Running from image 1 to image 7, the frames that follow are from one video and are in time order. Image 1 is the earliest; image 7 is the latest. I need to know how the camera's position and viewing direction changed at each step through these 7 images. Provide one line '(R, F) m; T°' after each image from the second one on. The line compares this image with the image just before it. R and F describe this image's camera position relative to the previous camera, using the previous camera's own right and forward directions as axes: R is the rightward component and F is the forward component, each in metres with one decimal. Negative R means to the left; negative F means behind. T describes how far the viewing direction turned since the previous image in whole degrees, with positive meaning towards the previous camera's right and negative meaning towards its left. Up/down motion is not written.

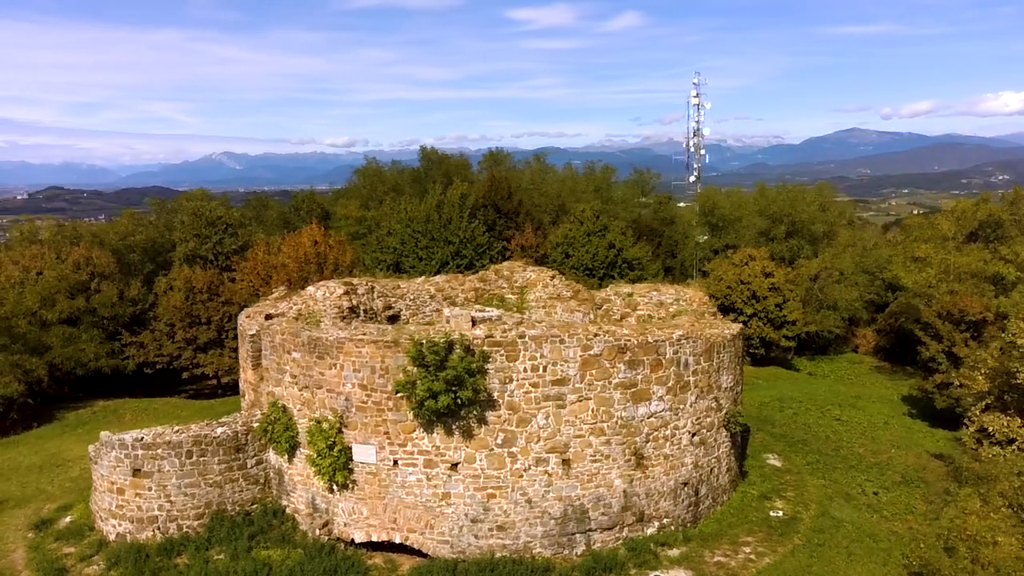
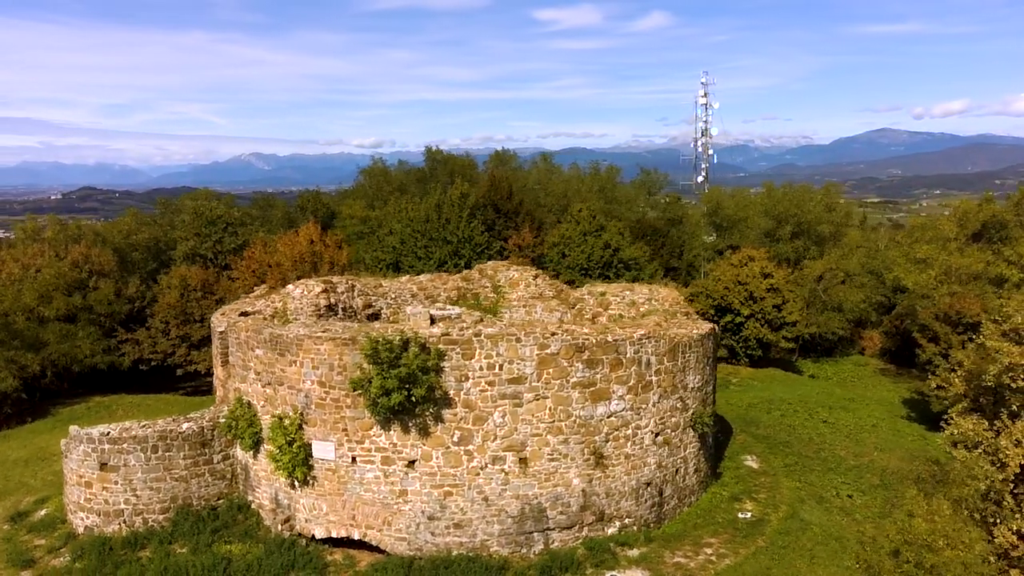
(+0.8, 0.0) m; -2°
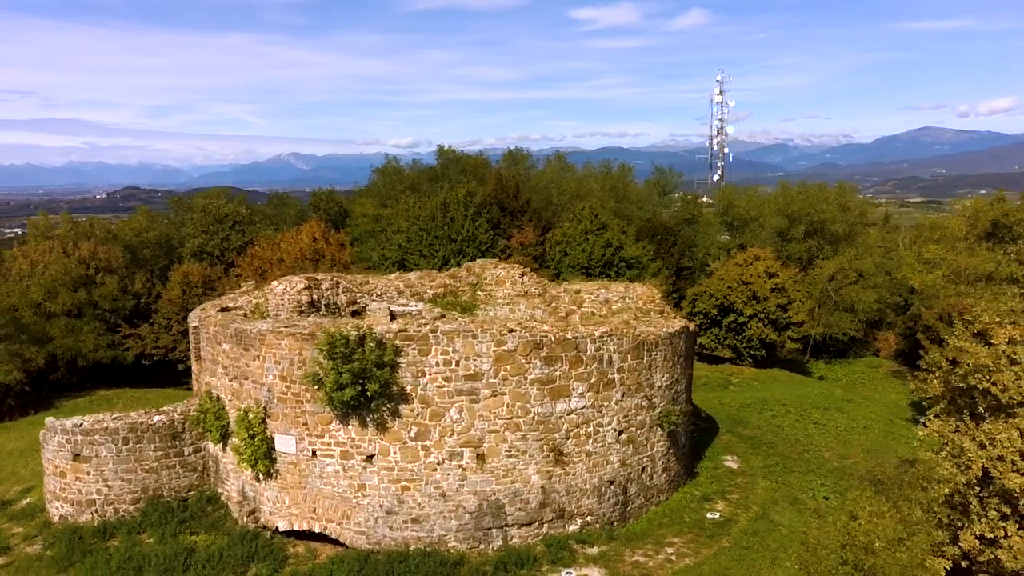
(+0.9, 0.0) m; -2°
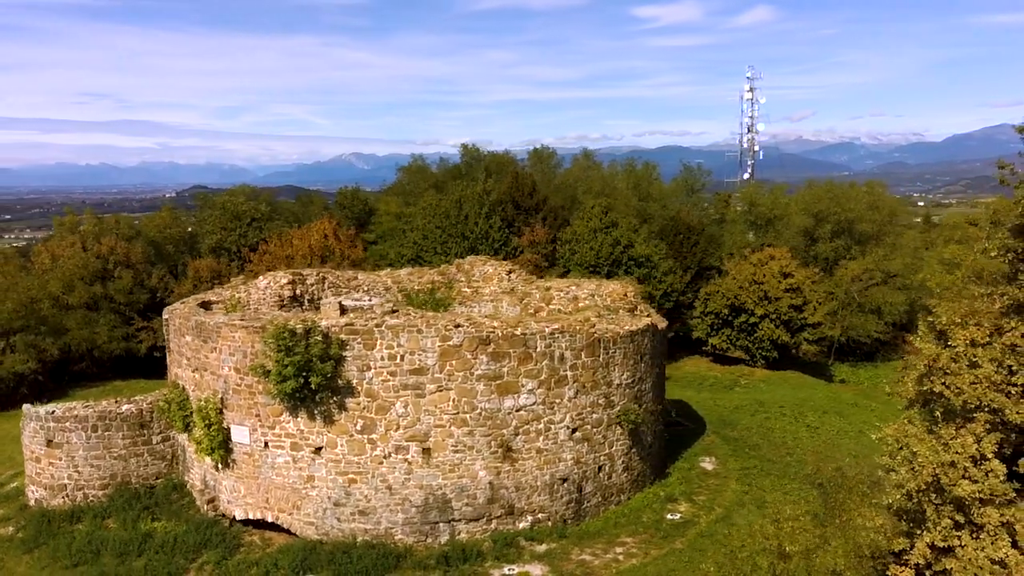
(+1.3, 0.0) m; -4°
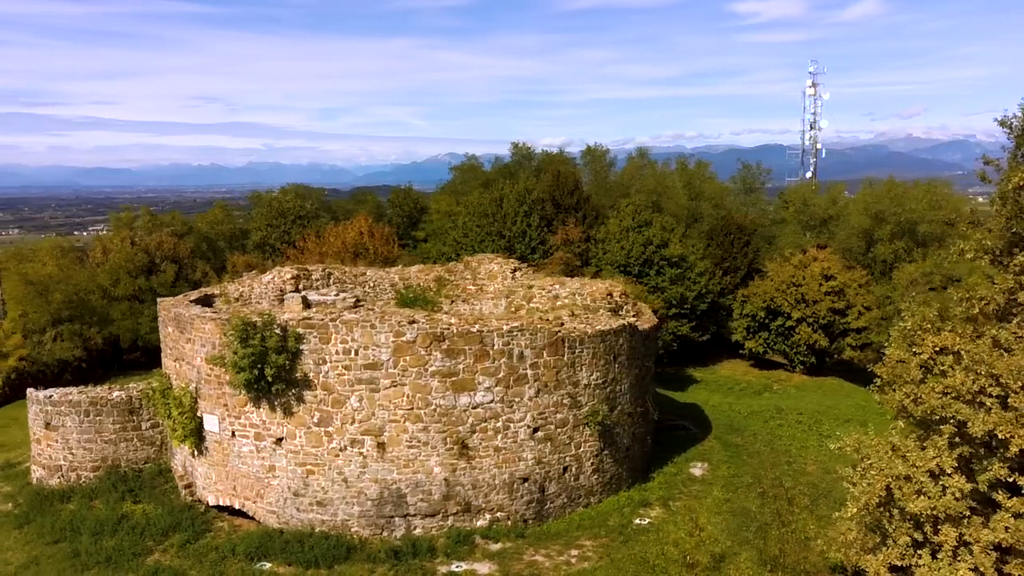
(+1.6, +0.1) m; -6°
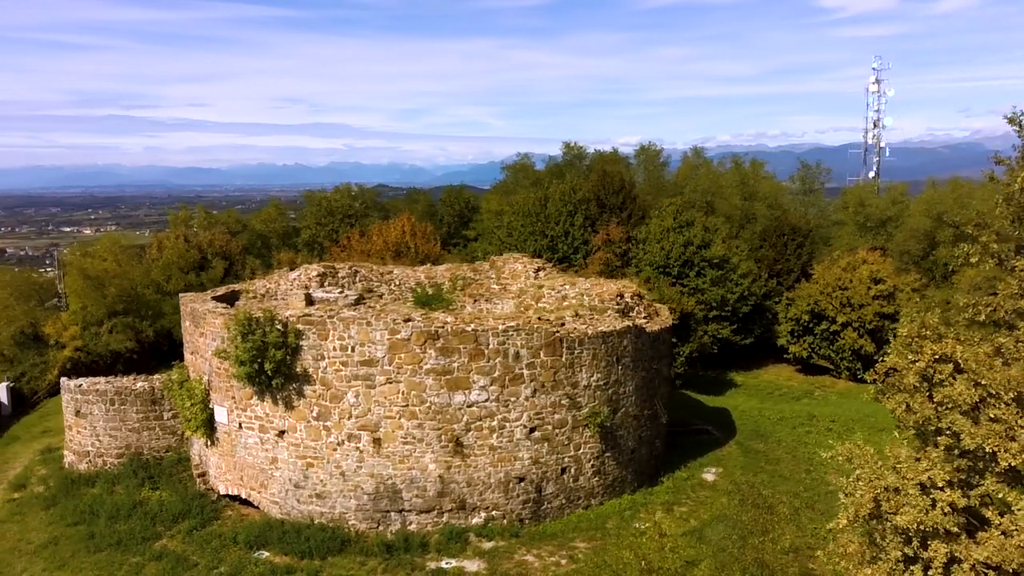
(+1.0, 0.0) m; -5°
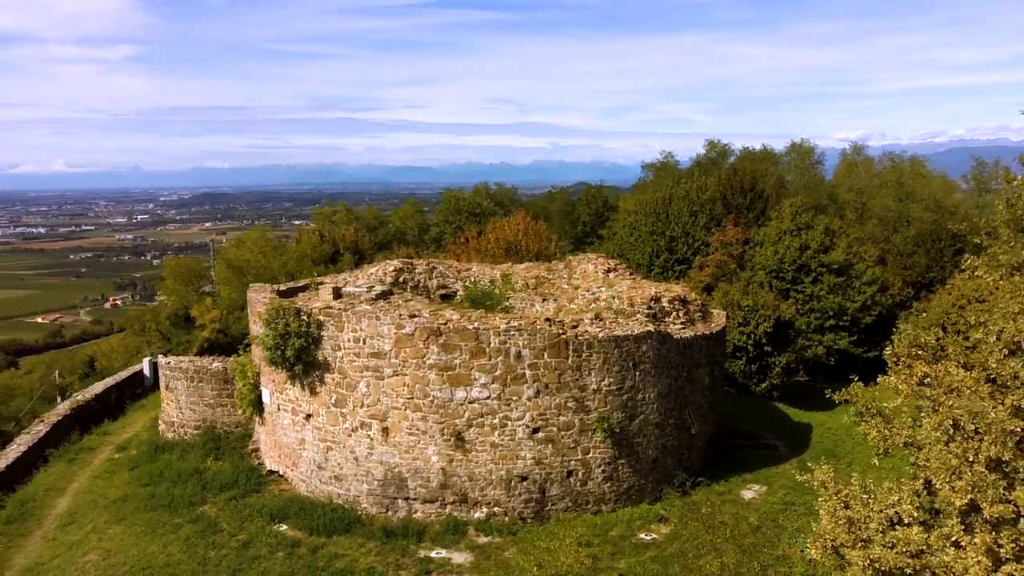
(+2.3, +0.2) m; -13°
